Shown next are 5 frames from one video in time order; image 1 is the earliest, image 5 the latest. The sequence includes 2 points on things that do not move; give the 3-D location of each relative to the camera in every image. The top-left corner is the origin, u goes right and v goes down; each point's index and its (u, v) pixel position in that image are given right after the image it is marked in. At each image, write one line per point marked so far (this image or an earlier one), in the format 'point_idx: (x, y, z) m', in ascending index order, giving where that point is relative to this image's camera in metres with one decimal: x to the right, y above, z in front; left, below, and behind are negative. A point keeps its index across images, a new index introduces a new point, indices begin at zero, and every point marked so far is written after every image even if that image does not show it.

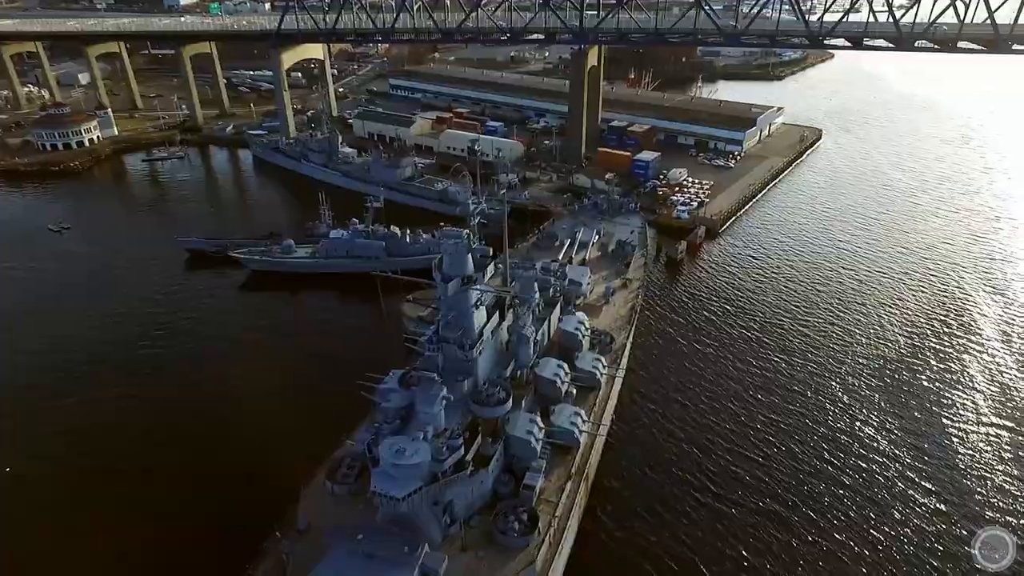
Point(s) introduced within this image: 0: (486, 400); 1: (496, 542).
0: (-0.5, -2.1, +11.7) m
1: (-0.3, -4.3, +10.6) m
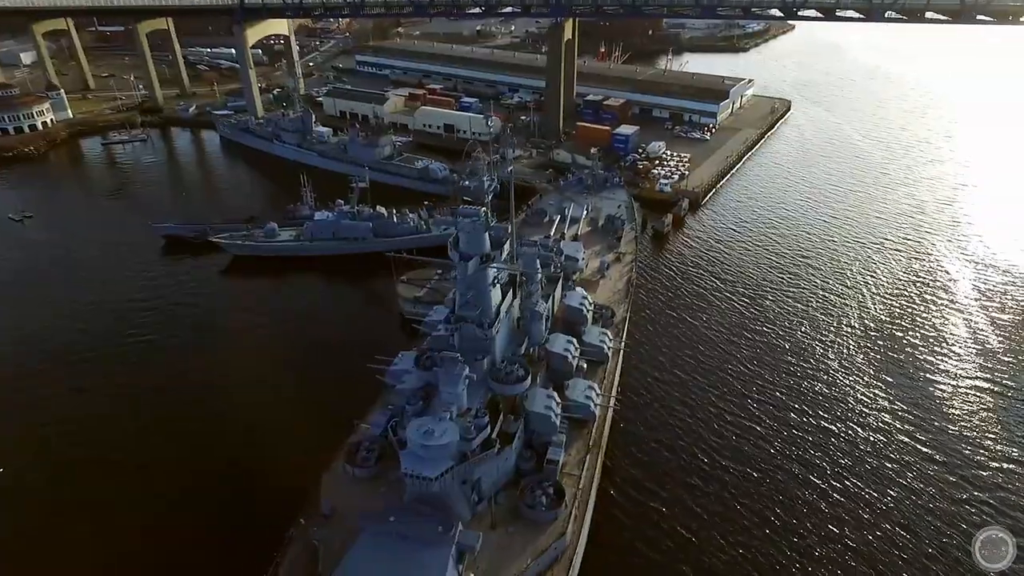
0: (-0.1, -1.7, +11.8) m
1: (+0.2, -3.9, +10.7) m
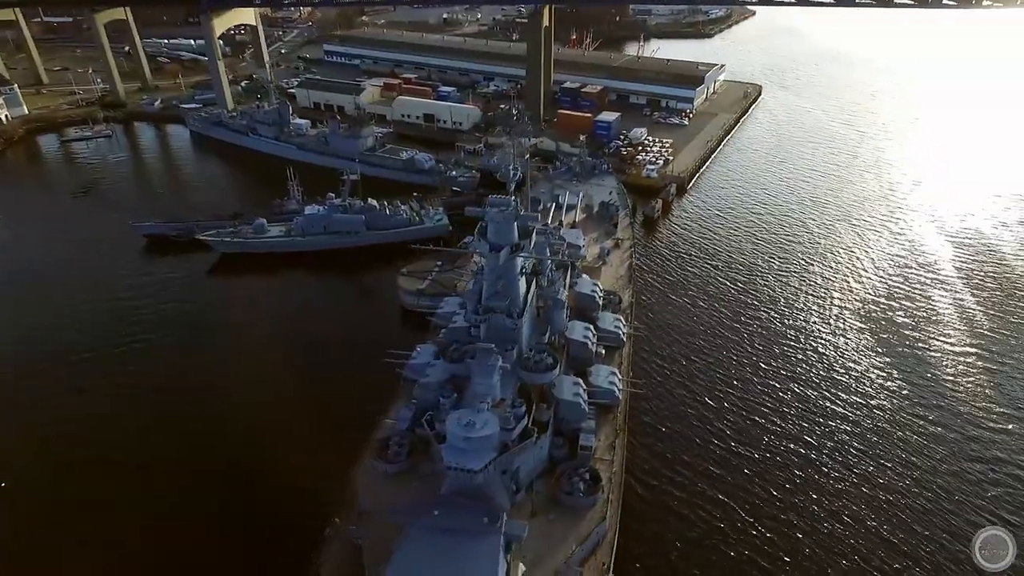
0: (+0.4, -1.5, +11.8) m
1: (+0.9, -3.7, +10.8) m
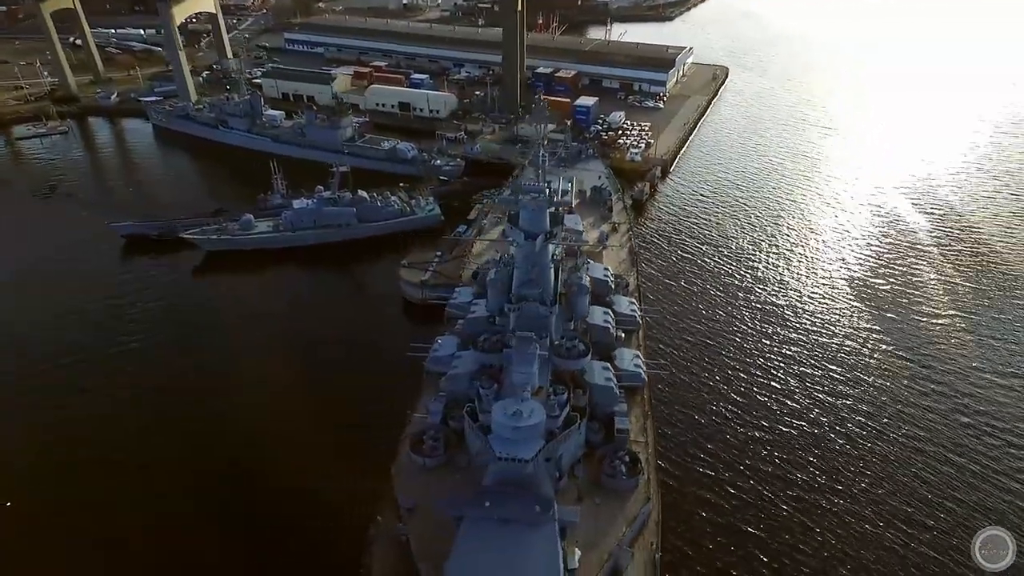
0: (+1.0, -1.2, +11.8) m
1: (+1.6, -3.4, +10.9) m
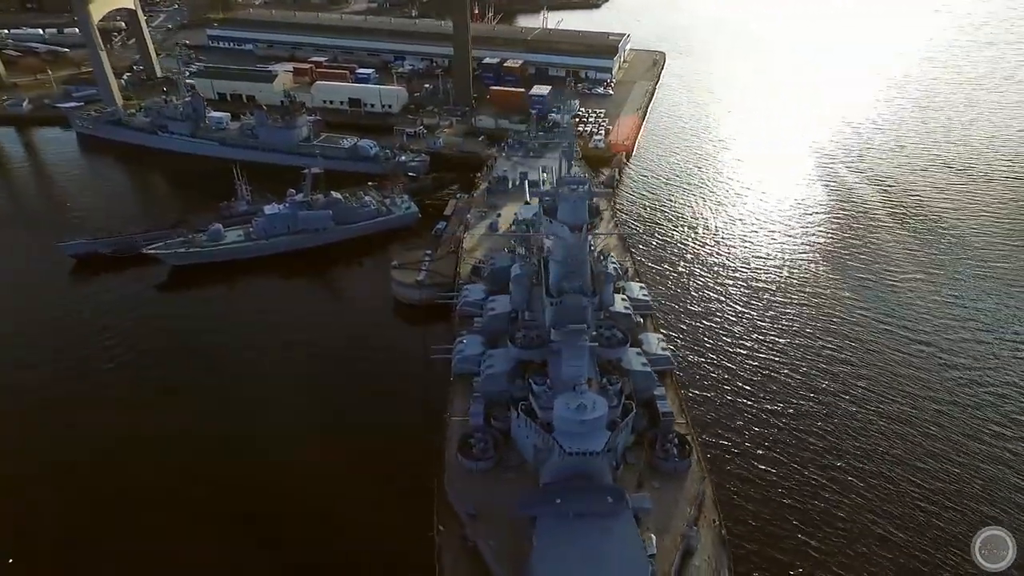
0: (+1.8, -1.0, +11.8) m
1: (+2.6, -3.2, +11.0) m
